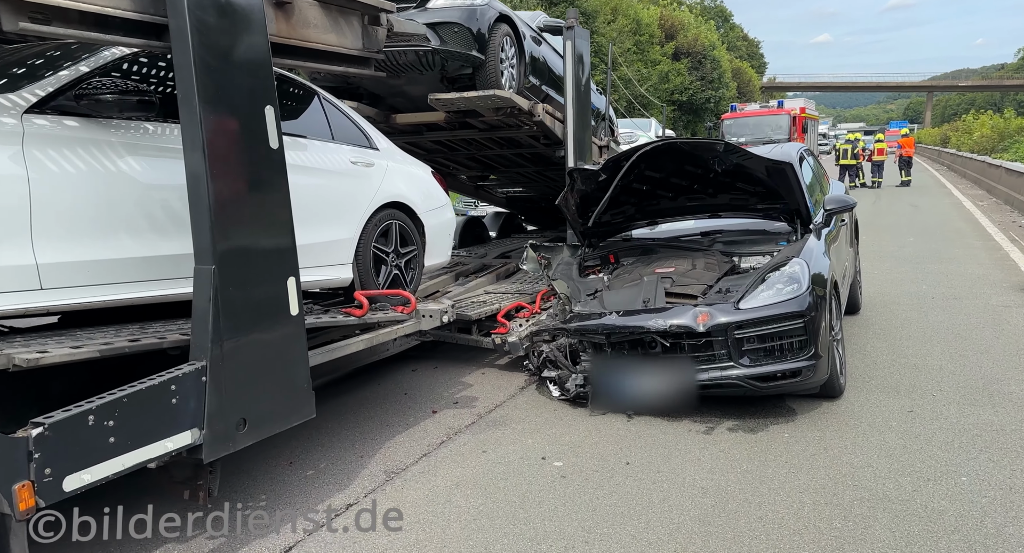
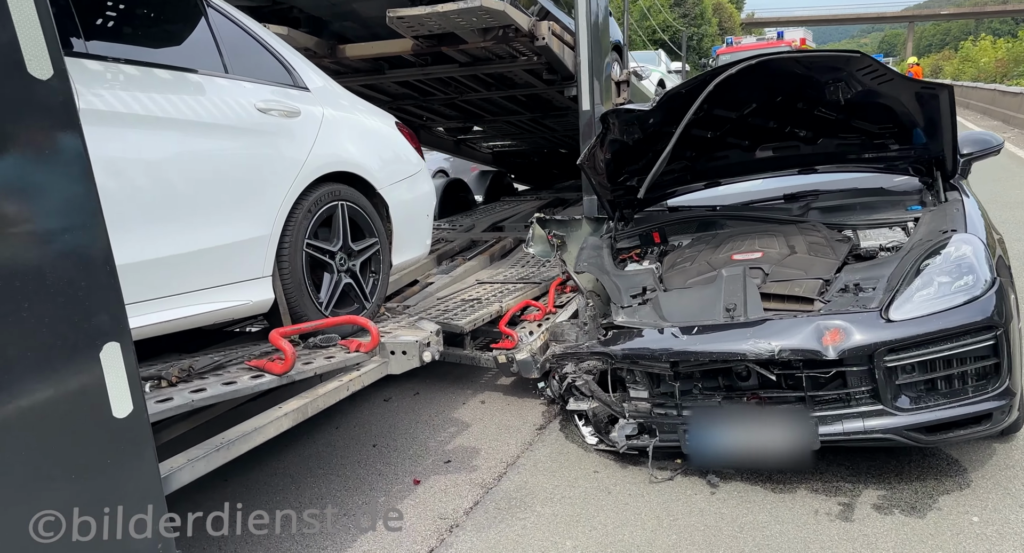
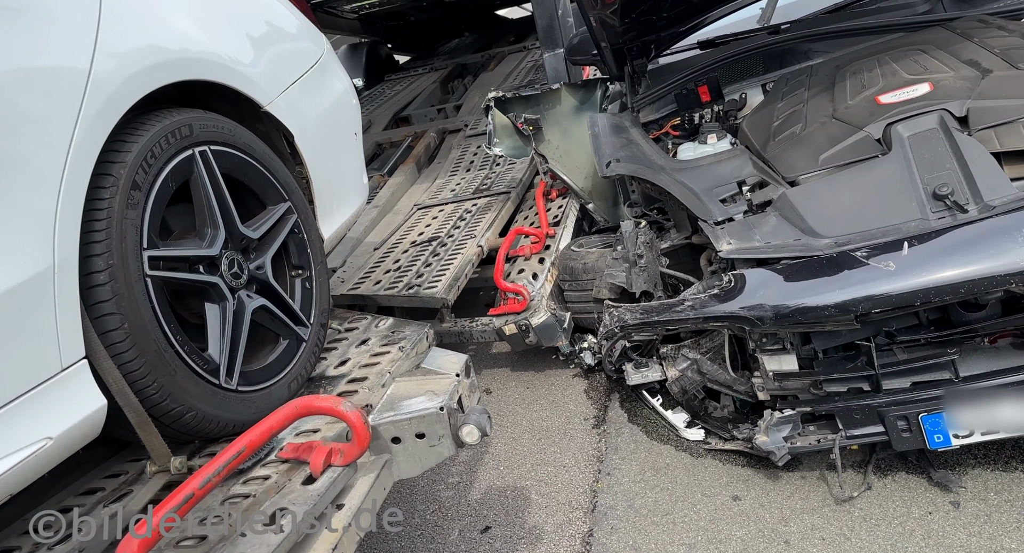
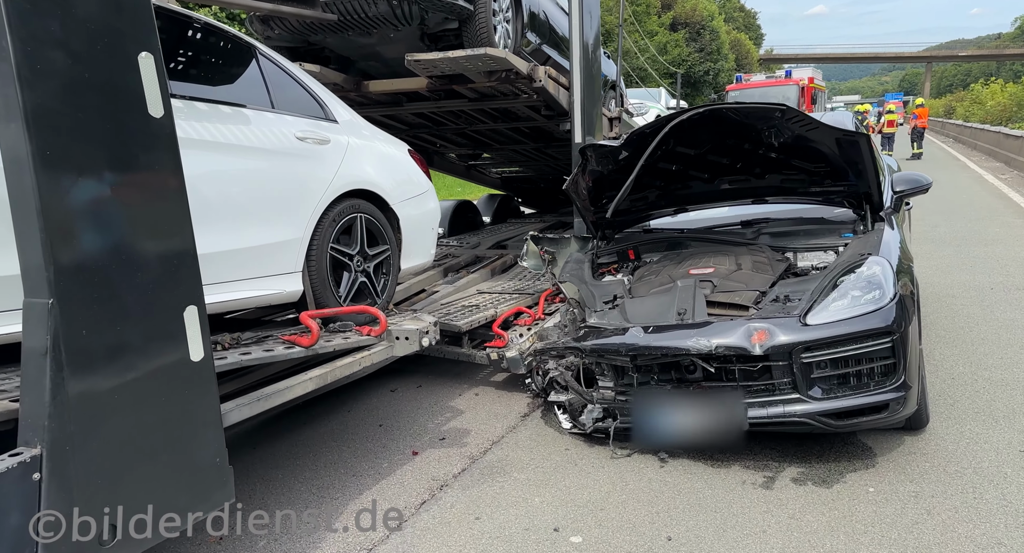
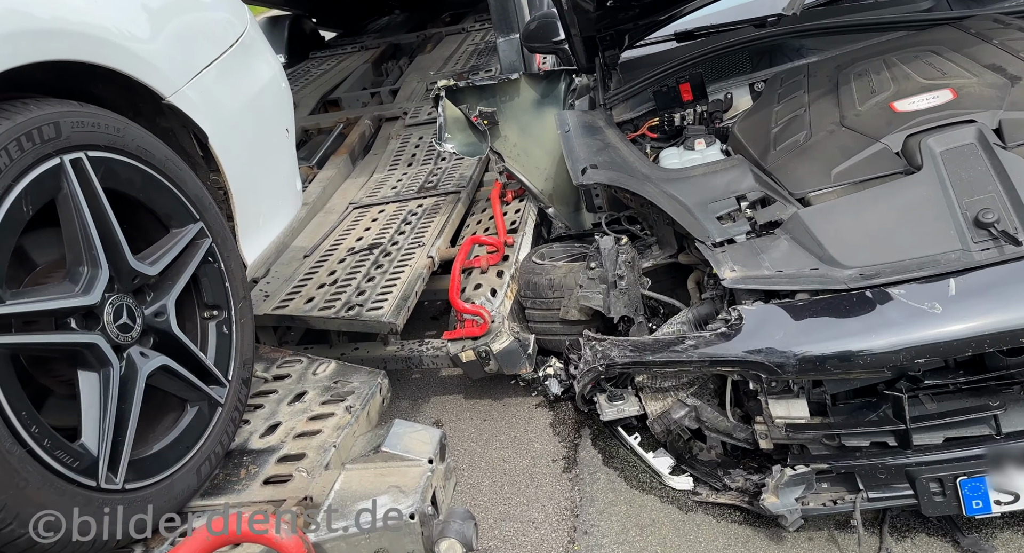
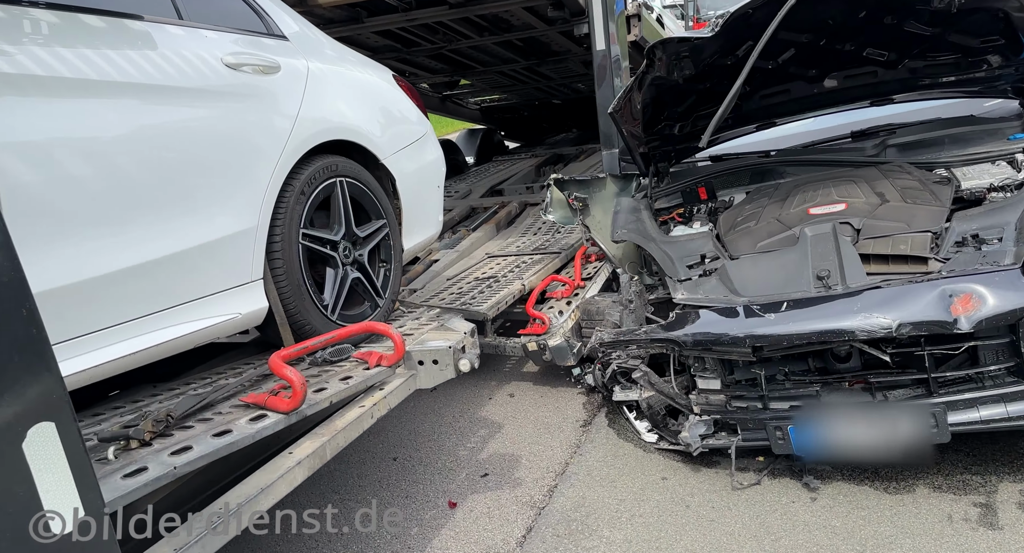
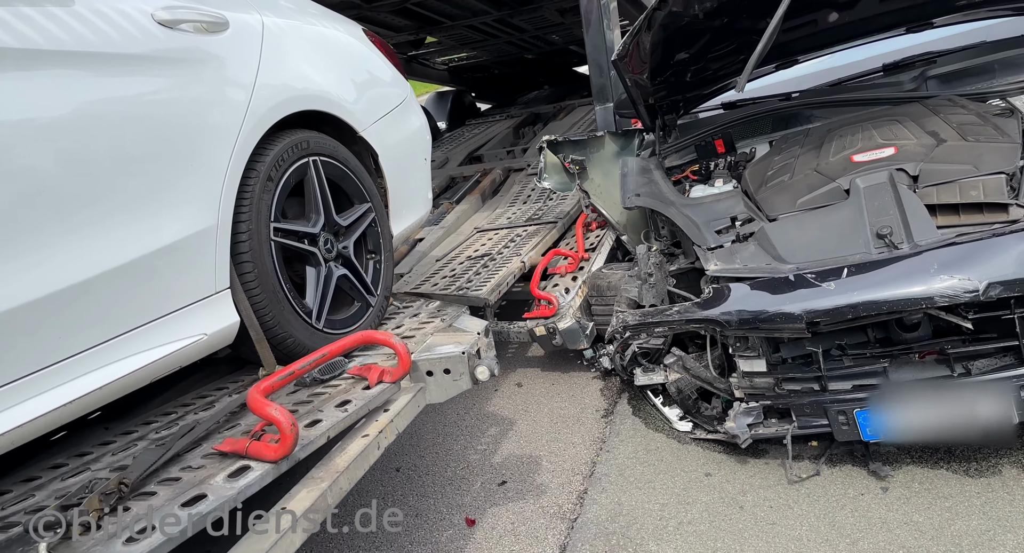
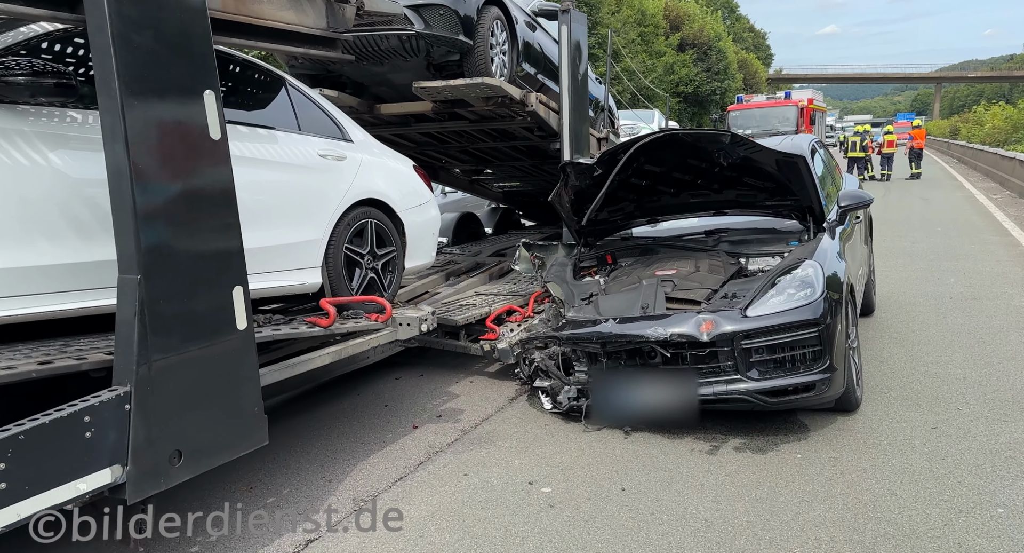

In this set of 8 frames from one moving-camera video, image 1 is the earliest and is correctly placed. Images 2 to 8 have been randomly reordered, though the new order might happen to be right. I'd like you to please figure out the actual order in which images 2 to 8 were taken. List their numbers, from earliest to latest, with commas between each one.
8, 4, 2, 6, 7, 3, 5
